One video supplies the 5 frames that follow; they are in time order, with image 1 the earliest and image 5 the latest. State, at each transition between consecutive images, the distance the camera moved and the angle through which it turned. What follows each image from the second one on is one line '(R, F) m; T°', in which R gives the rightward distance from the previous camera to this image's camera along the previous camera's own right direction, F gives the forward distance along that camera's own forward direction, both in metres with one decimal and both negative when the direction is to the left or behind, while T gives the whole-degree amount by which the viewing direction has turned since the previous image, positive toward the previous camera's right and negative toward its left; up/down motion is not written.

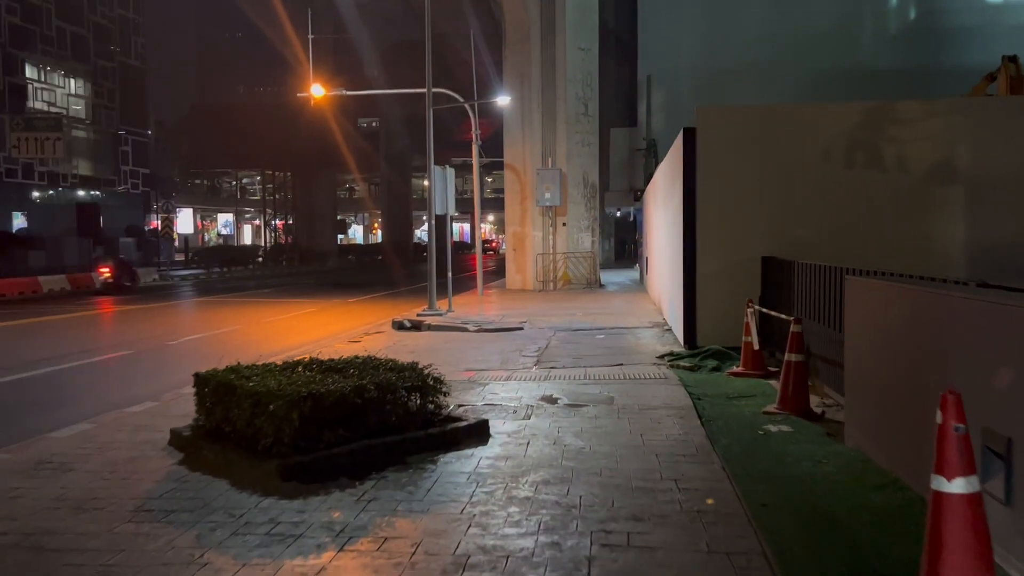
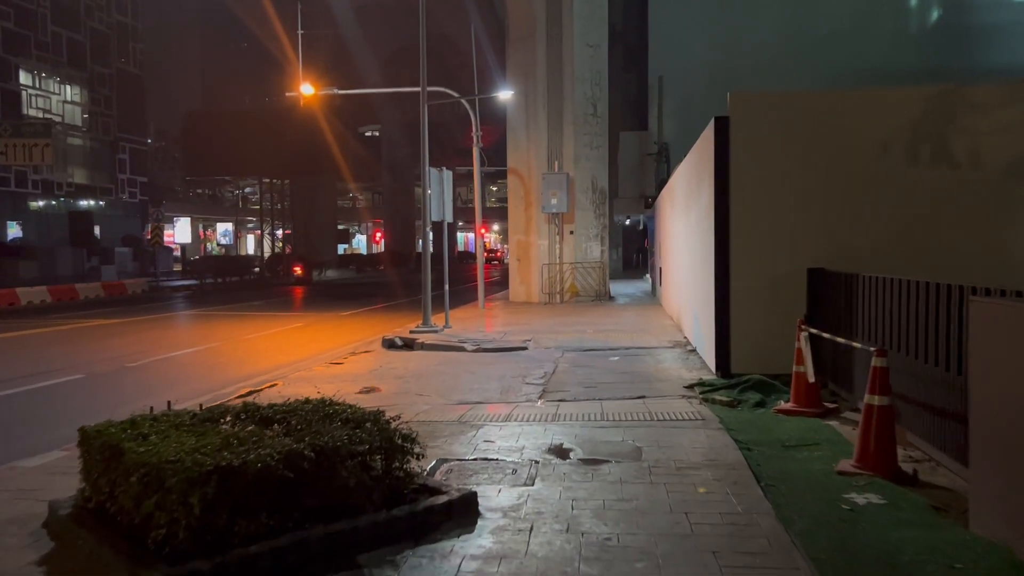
(0.0, +1.6) m; 0°
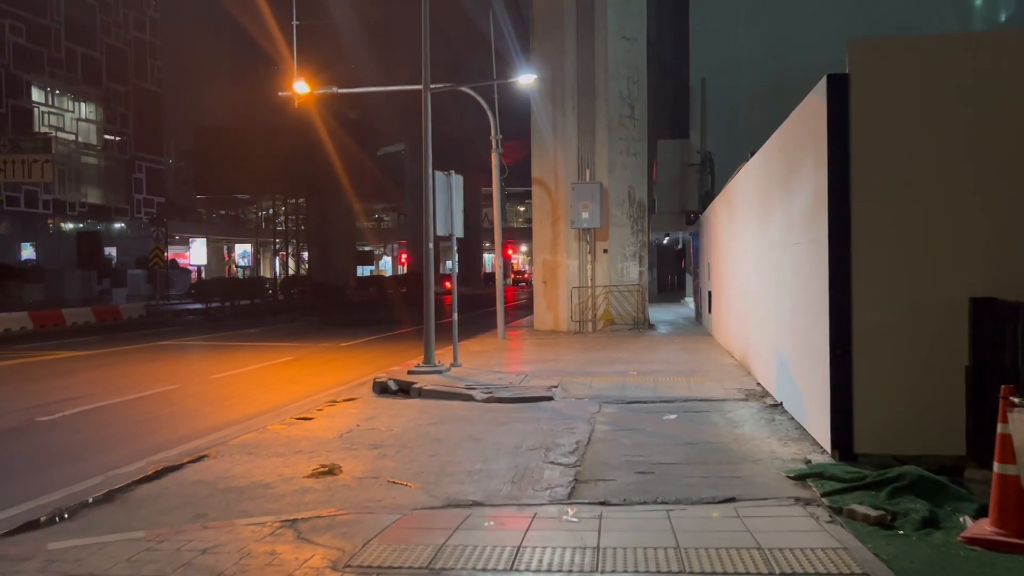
(+0.1, +2.9) m; -2°
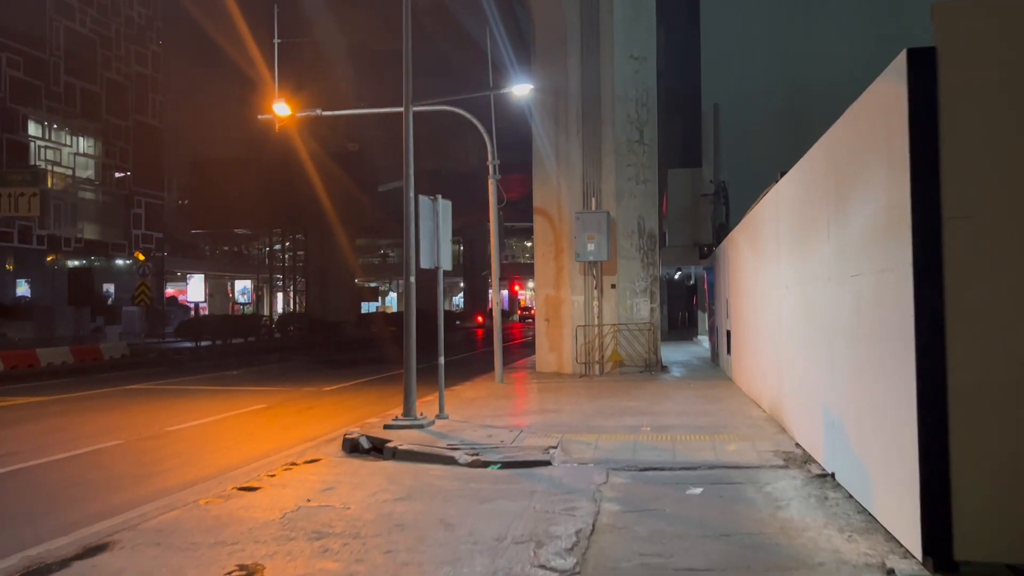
(+0.2, +1.6) m; -1°
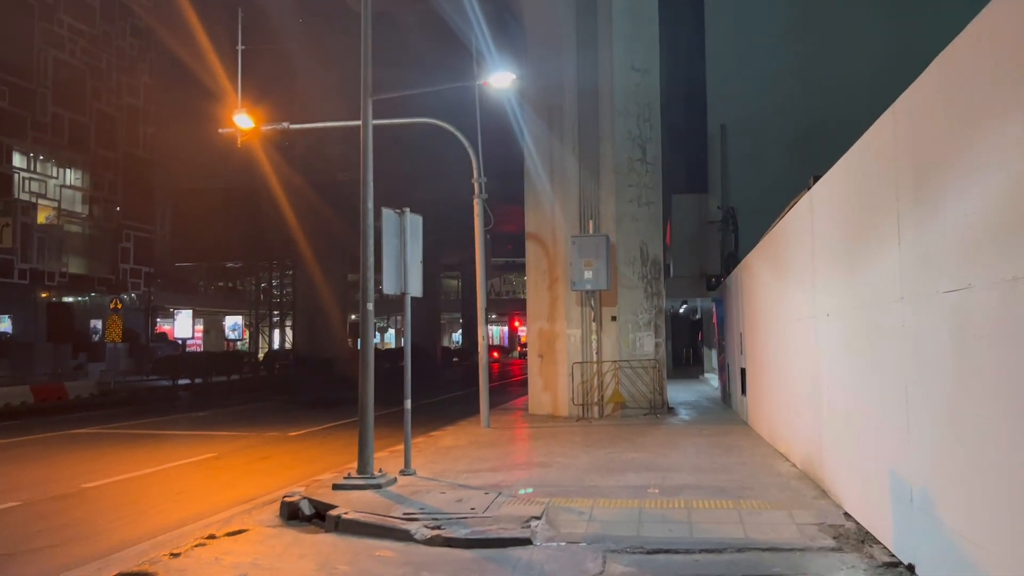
(+0.3, +1.8) m; 0°
